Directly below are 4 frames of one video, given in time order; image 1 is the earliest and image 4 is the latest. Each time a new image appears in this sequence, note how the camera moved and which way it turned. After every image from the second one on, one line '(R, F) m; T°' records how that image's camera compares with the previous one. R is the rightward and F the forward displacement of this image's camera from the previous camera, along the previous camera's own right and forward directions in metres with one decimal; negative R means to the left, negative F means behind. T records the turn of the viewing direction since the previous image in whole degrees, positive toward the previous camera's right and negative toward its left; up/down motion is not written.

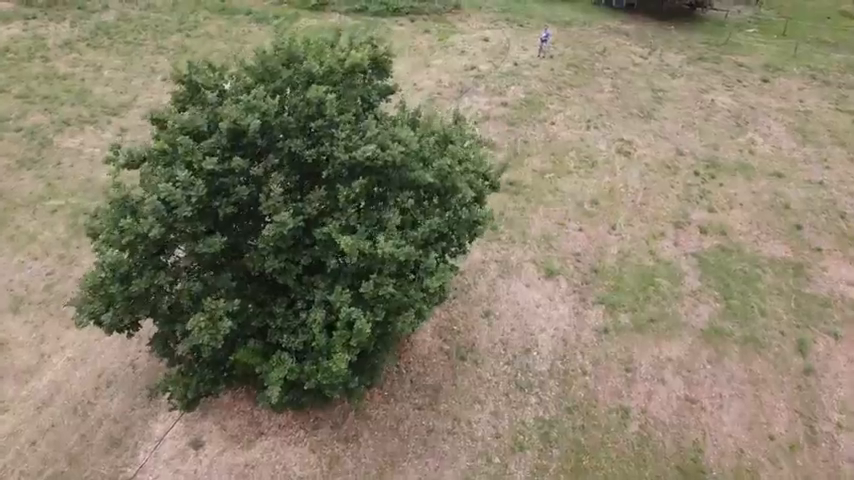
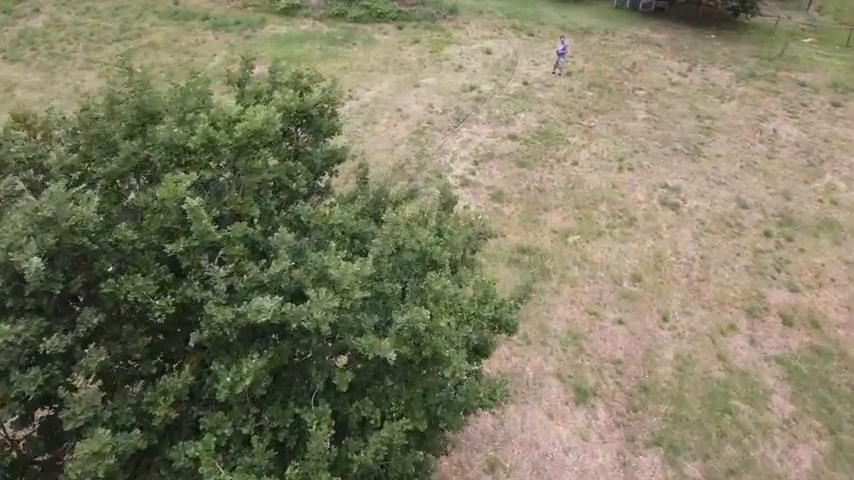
(+0.3, +5.0) m; 0°
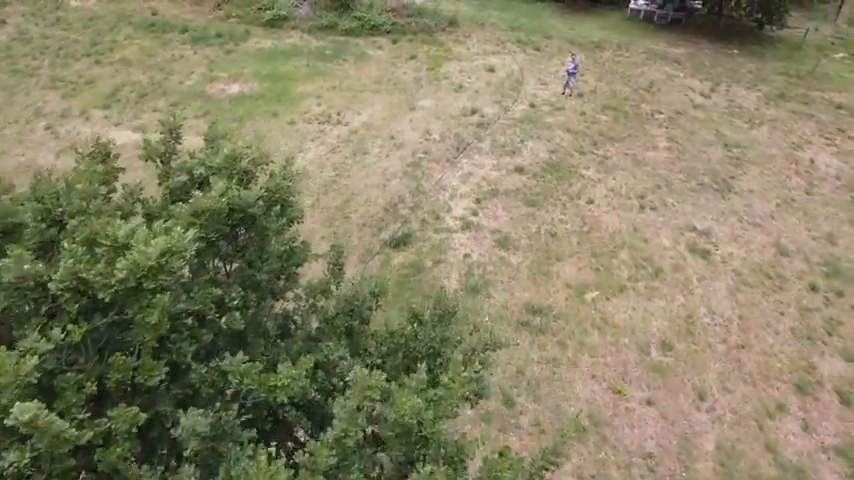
(+0.1, +2.0) m; 0°
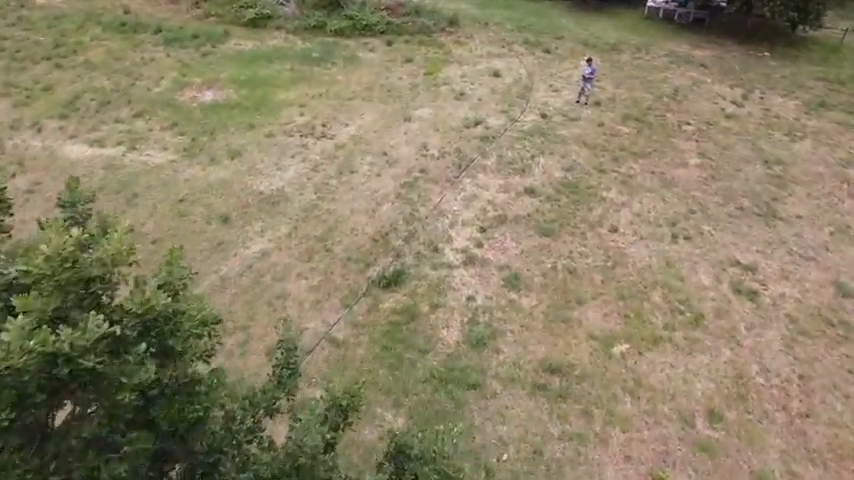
(+0.1, +2.2) m; 0°
